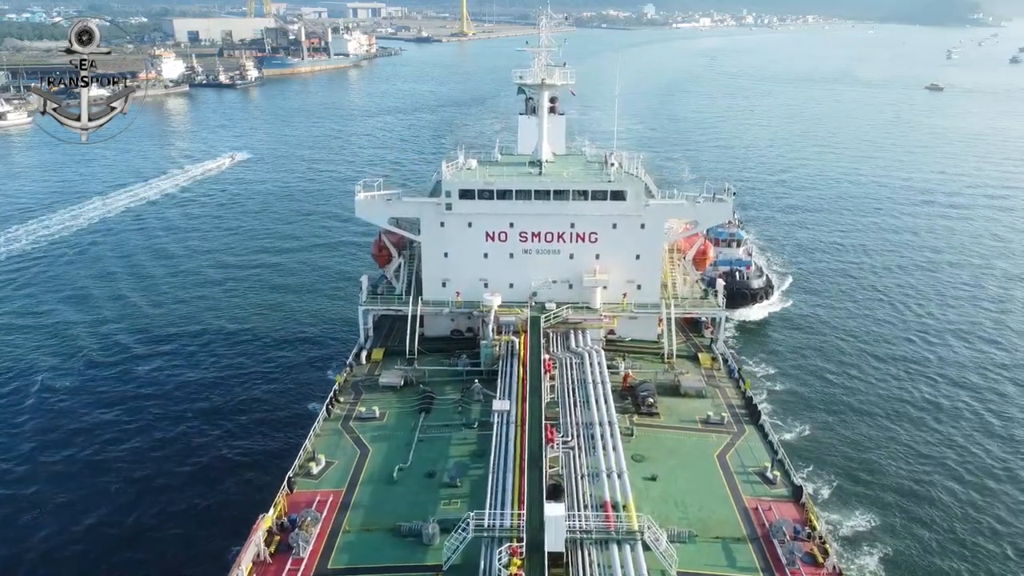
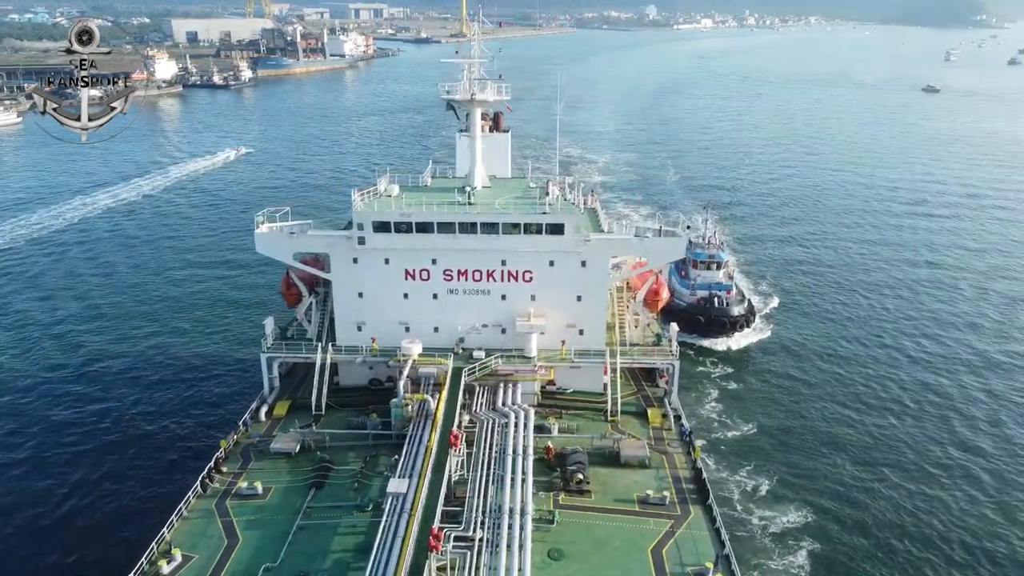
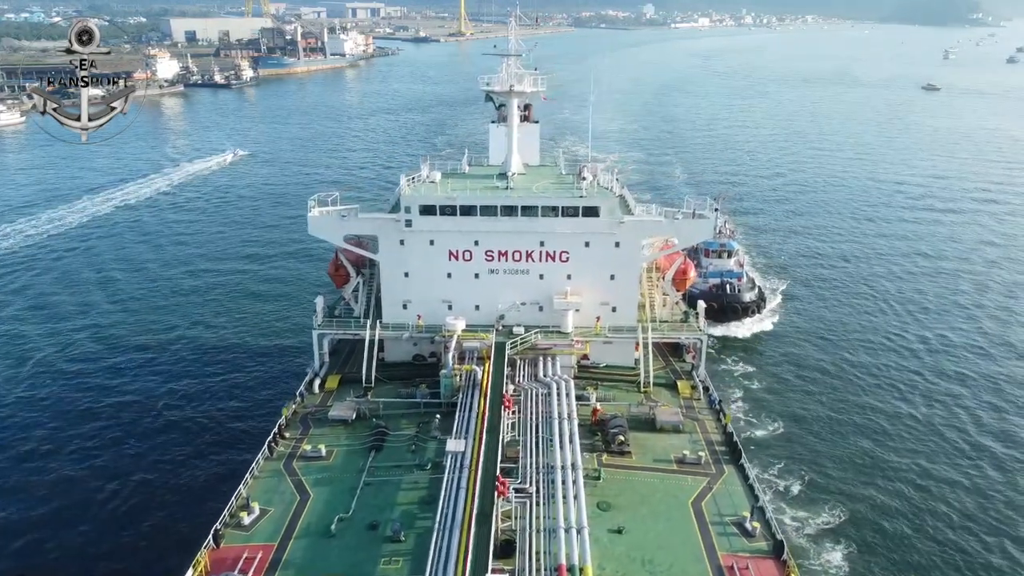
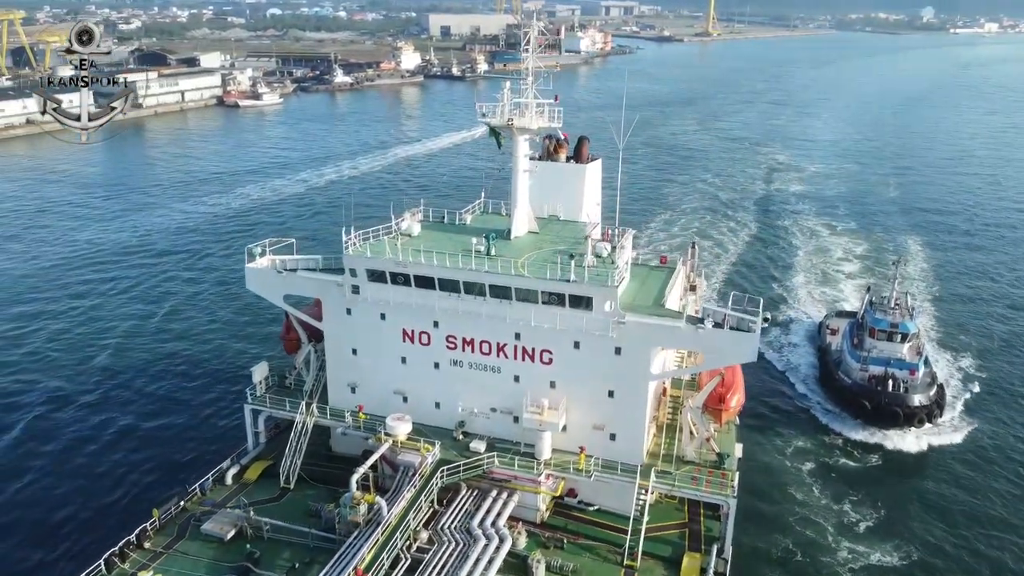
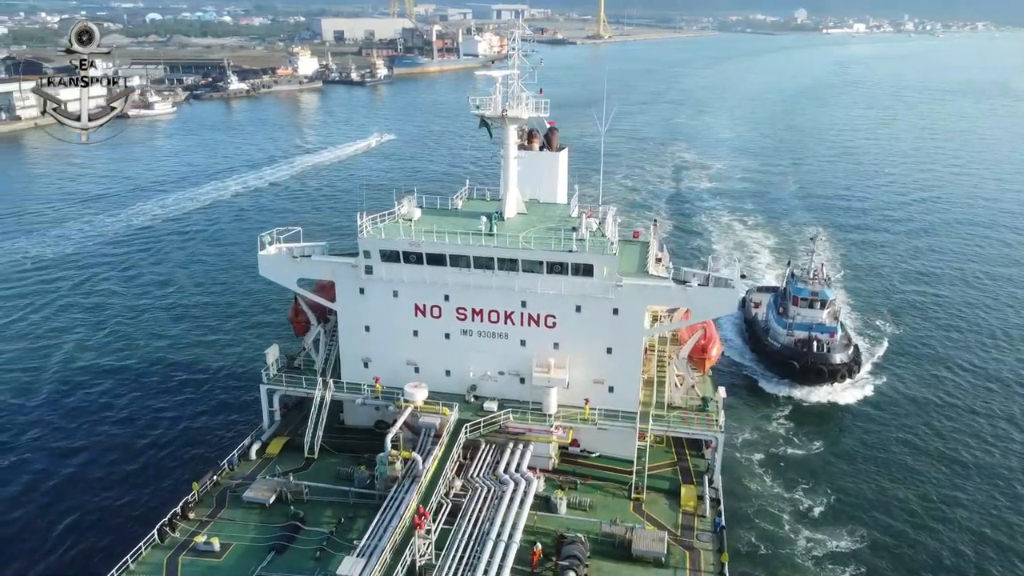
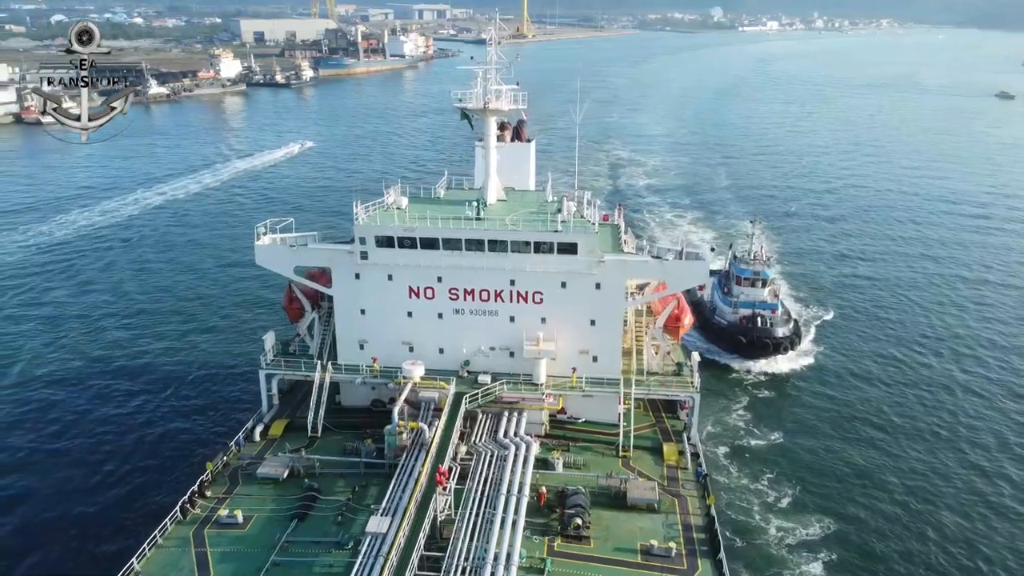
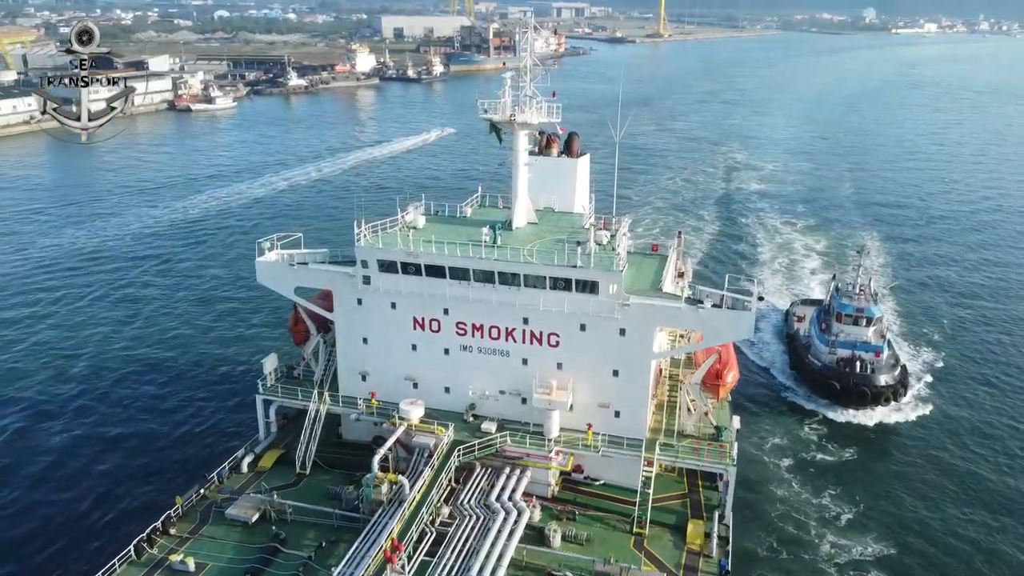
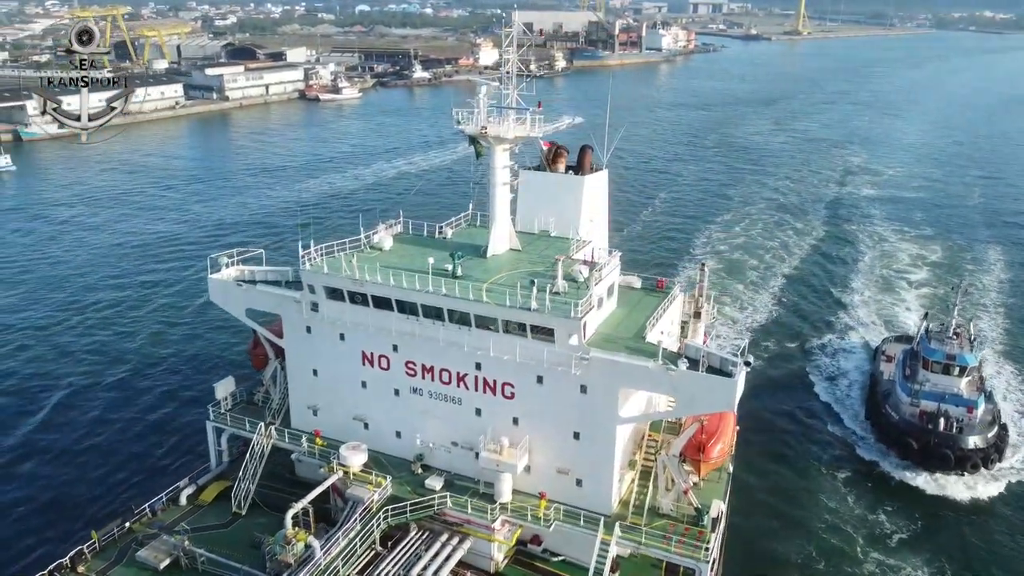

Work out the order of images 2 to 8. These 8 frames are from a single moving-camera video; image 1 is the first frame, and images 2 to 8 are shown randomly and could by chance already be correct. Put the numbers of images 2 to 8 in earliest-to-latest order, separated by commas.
3, 2, 6, 5, 7, 4, 8
